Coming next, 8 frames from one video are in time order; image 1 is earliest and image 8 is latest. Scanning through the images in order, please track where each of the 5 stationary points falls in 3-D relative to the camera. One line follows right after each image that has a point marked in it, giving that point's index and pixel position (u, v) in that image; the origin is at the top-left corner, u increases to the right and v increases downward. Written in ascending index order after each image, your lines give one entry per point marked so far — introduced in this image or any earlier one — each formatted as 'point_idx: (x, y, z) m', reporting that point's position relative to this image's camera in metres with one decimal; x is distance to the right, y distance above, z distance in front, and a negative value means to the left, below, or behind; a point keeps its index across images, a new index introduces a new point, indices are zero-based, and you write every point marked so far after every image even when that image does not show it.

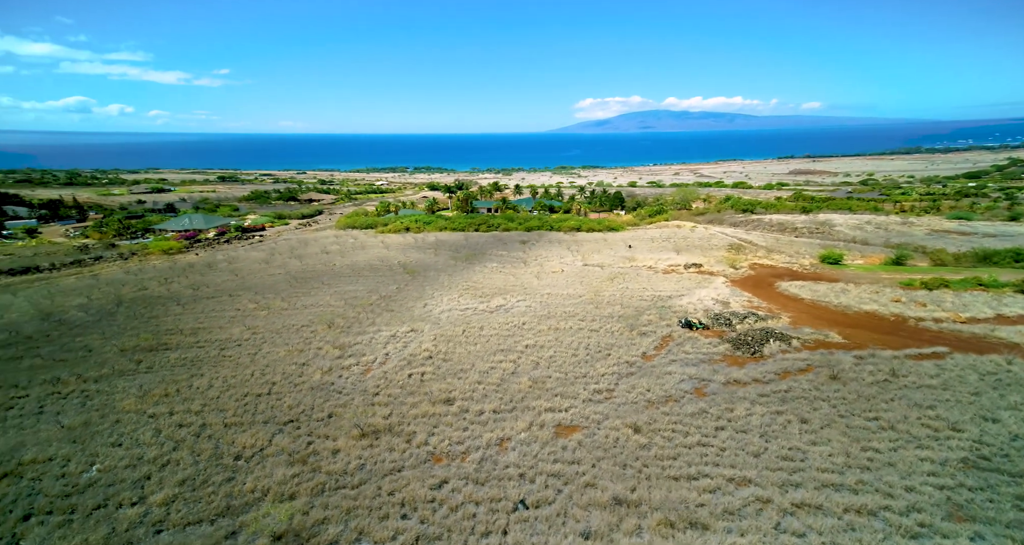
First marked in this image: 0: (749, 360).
0: (+8.8, -3.3, +17.9) m
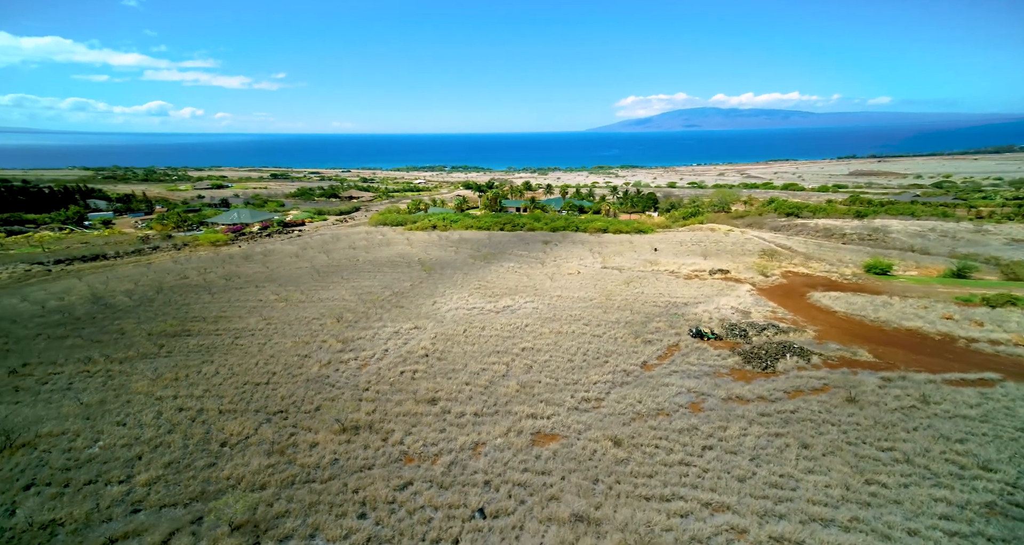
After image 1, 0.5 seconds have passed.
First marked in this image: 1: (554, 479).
0: (+8.6, -3.6, +16.7) m
1: (+1.0, -5.0, +11.4) m
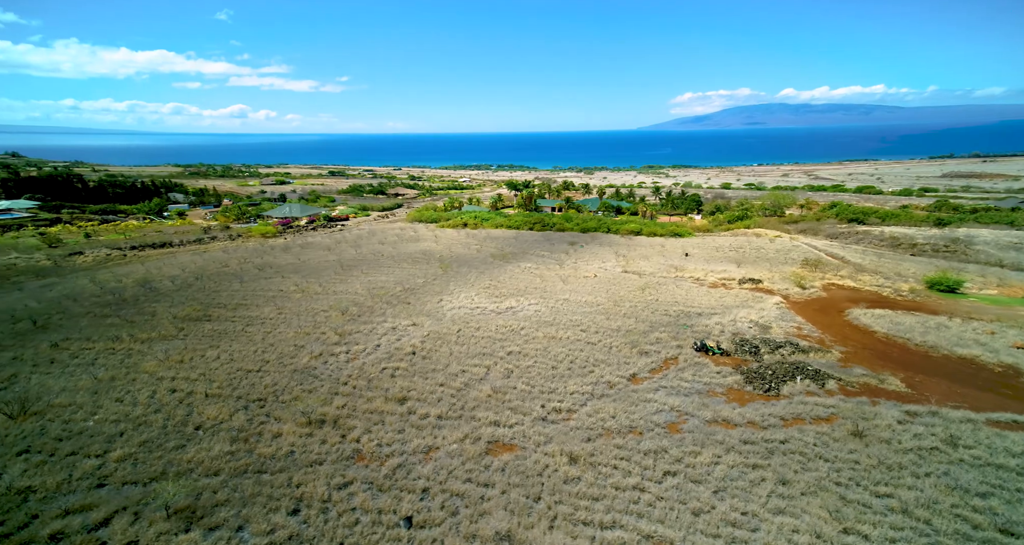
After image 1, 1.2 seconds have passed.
0: (+7.8, -4.0, +15.2) m
1: (-0.4, -5.0, +10.9) m
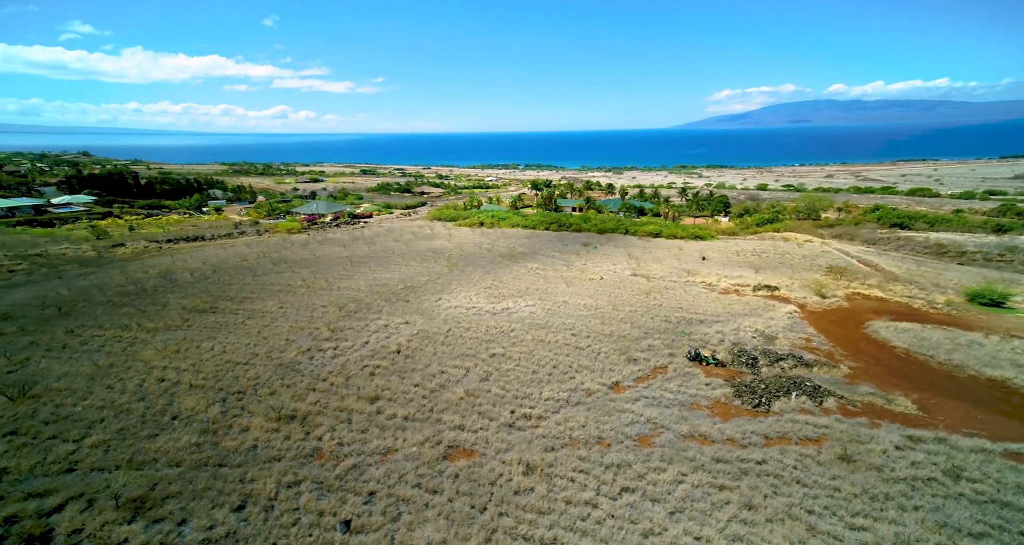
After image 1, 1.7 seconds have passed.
0: (+6.9, -4.2, +14.3) m
1: (-1.6, -5.0, +10.6) m
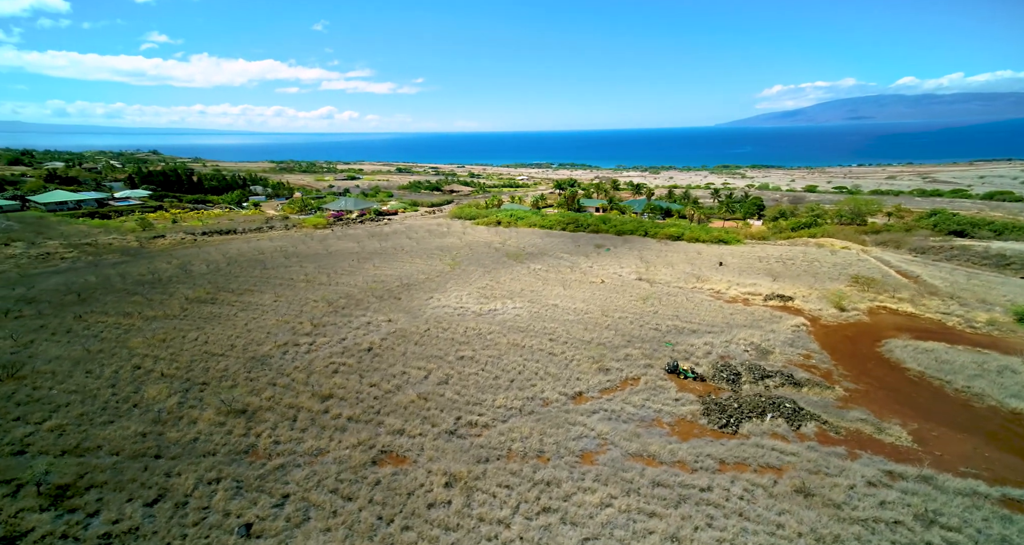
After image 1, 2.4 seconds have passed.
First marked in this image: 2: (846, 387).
0: (+5.3, -4.4, +13.1) m
1: (-3.5, -5.0, +10.2) m
2: (+10.9, -3.8, +15.5) m
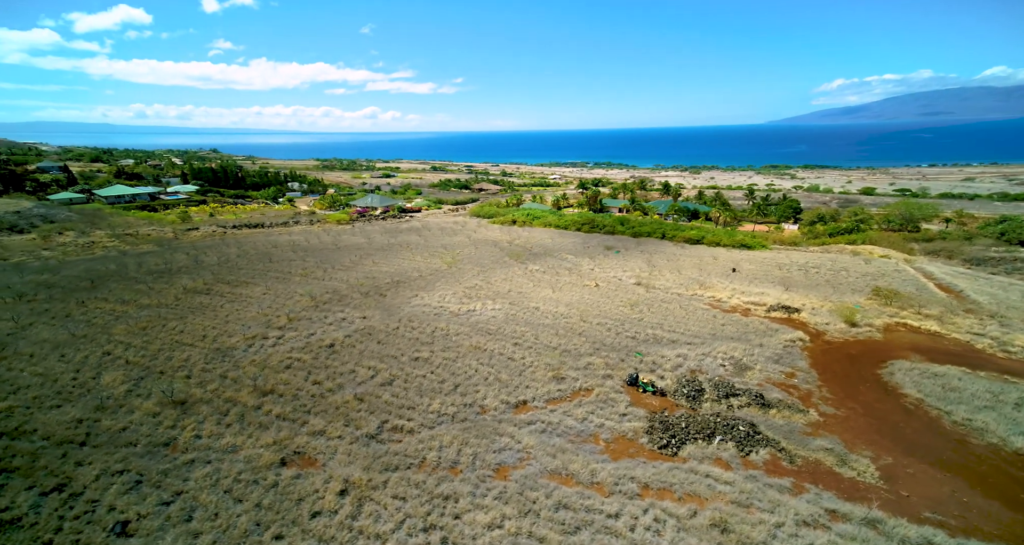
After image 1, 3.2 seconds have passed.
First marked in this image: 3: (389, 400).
0: (+3.3, -4.6, +12.0) m
1: (-5.8, -4.9, +10.1) m
2: (+9.1, -4.1, +13.9) m
3: (-3.6, -3.8, +14.1) m
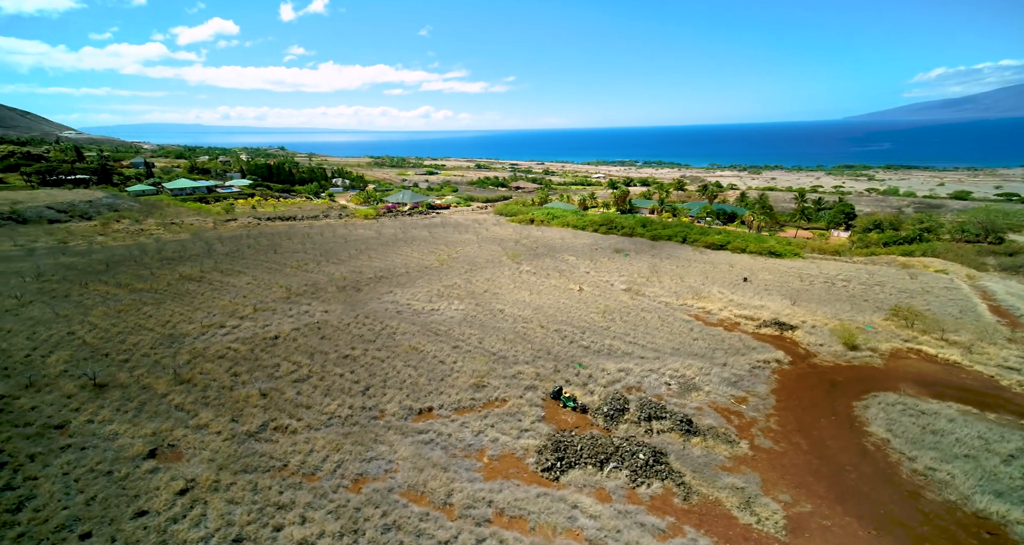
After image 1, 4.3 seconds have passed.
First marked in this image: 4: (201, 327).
0: (+0.1, -4.7, +10.8) m
1: (-9.1, -4.7, +10.0) m
2: (+6.1, -4.4, +11.8) m
3: (-6.4, -3.6, +13.7) m
4: (-12.5, -2.2, +19.3) m
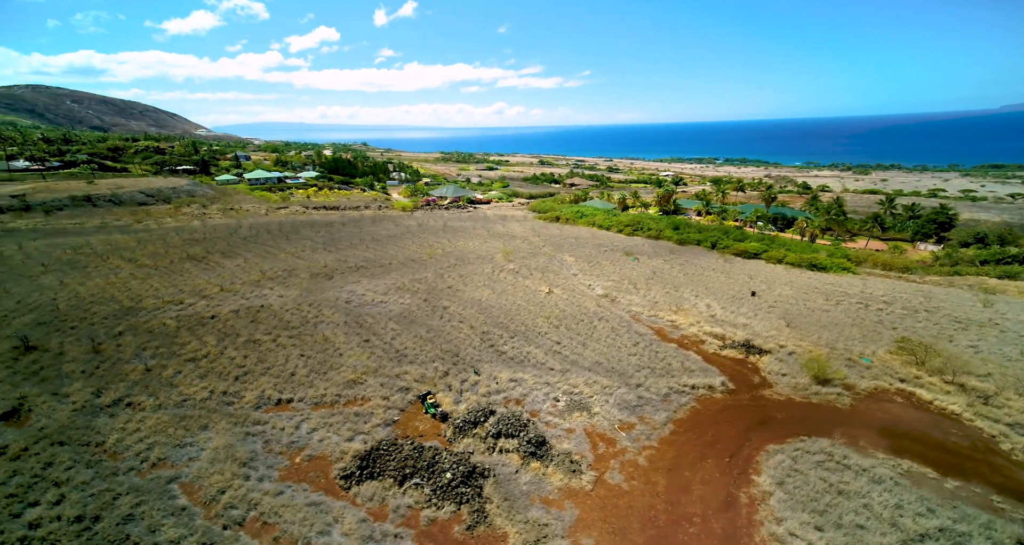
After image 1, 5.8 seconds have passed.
0: (-4.2, -4.4, +9.8) m
1: (-13.5, -3.9, +10.8) m
2: (+1.8, -4.5, +9.7) m
3: (-10.0, -3.0, +13.9) m
4: (-15.0, -1.3, +20.4) m
